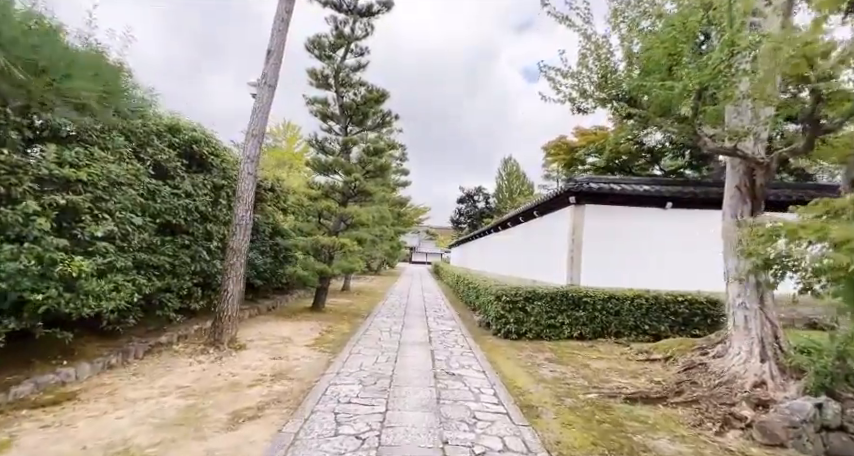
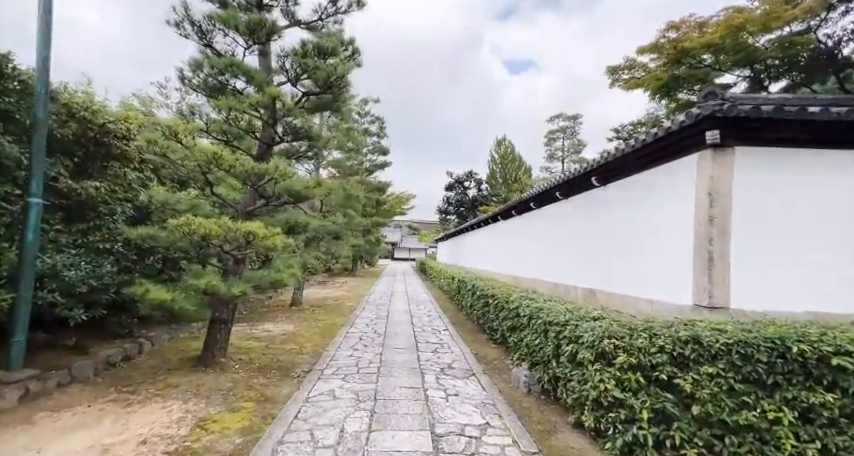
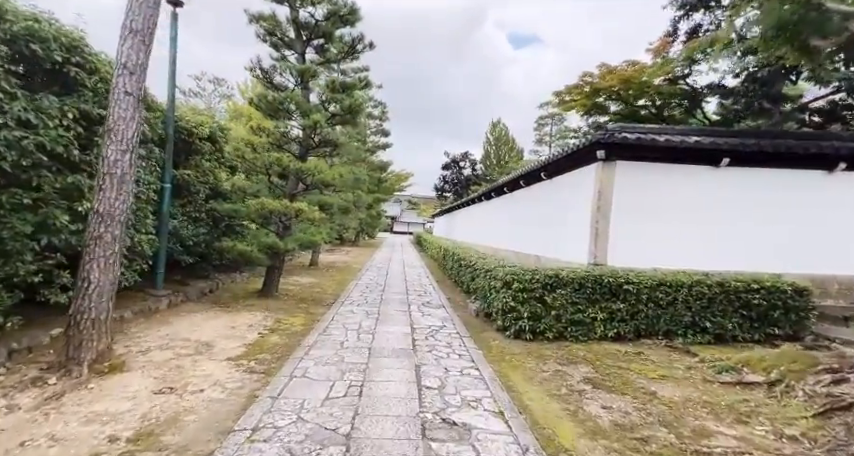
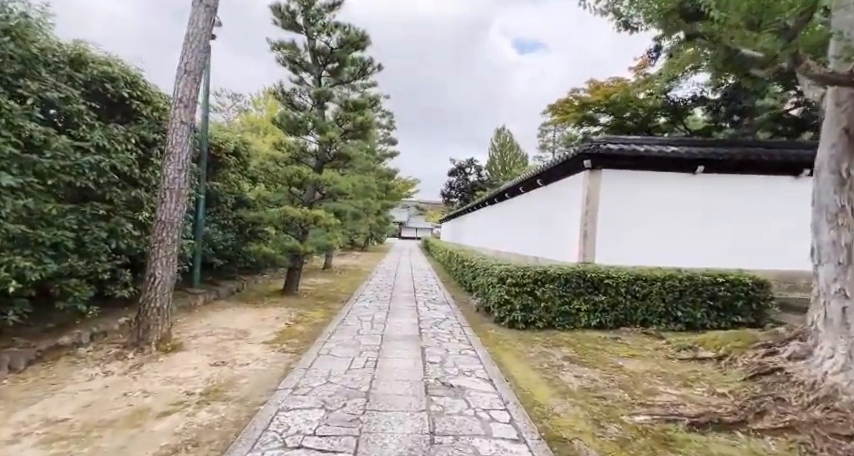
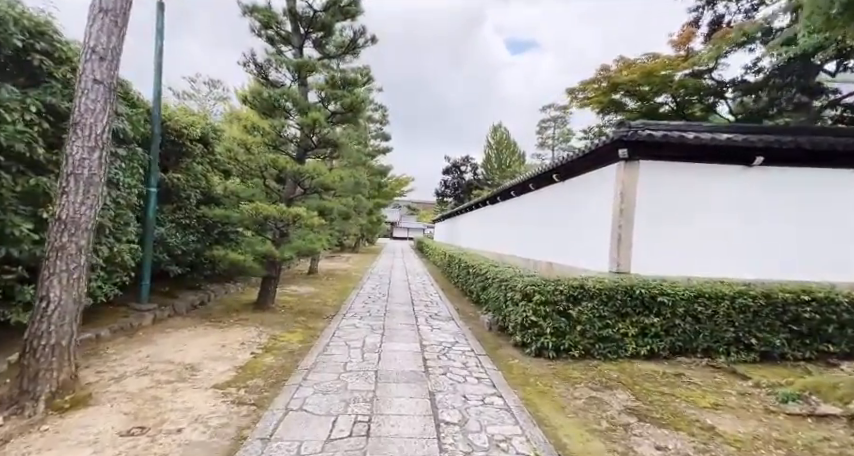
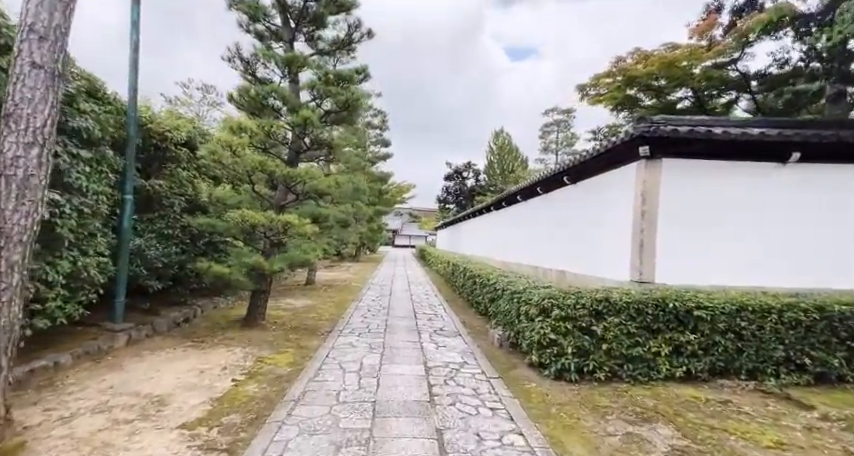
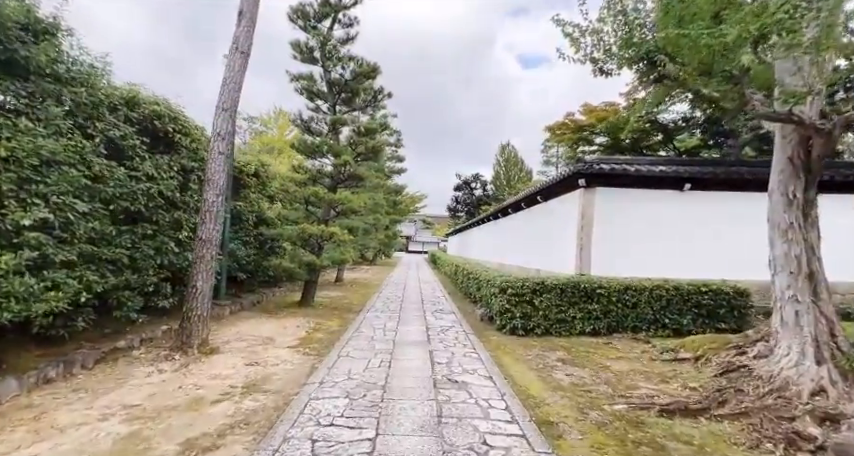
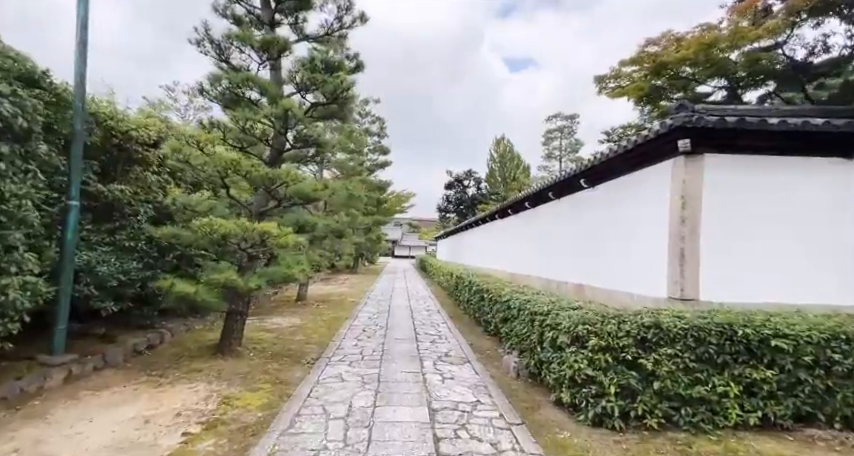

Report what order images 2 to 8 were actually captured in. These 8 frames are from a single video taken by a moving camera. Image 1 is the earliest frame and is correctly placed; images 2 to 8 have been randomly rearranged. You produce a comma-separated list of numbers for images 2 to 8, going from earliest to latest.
7, 4, 3, 5, 6, 8, 2
